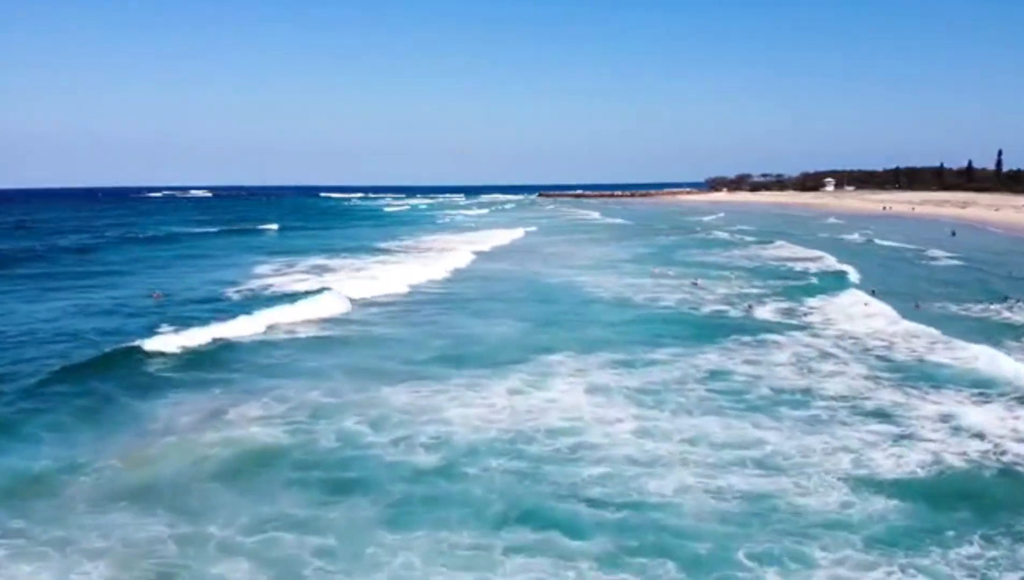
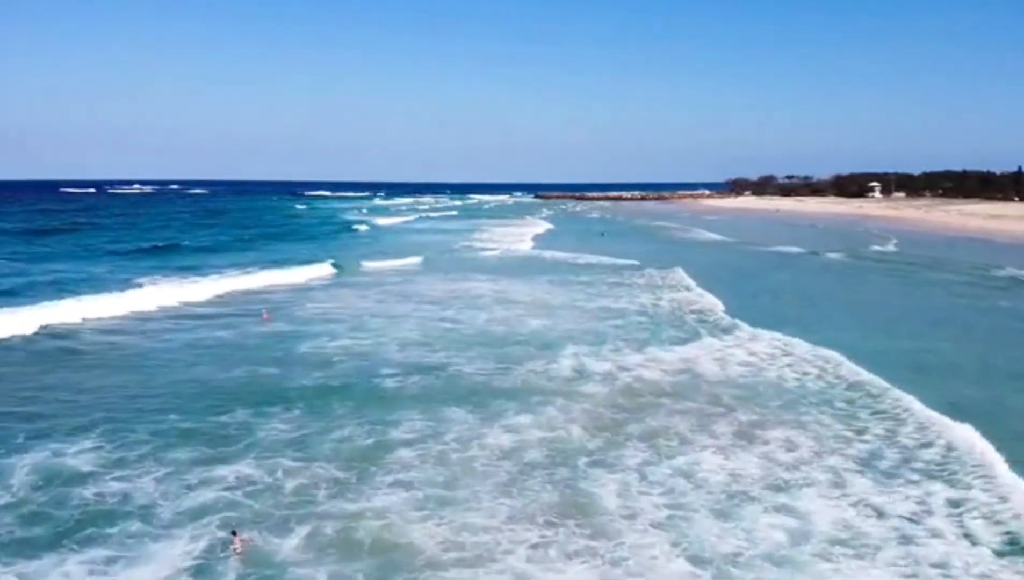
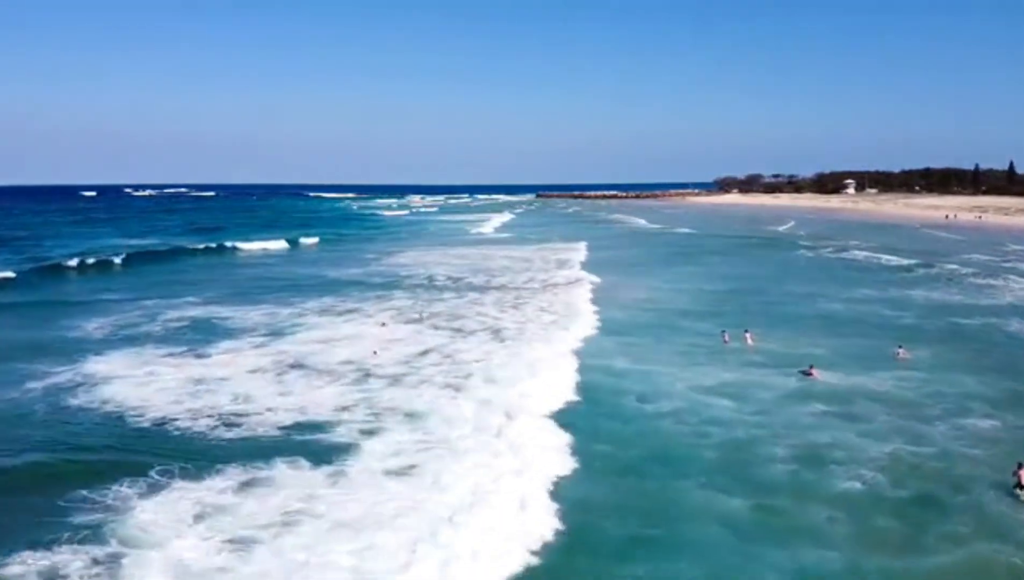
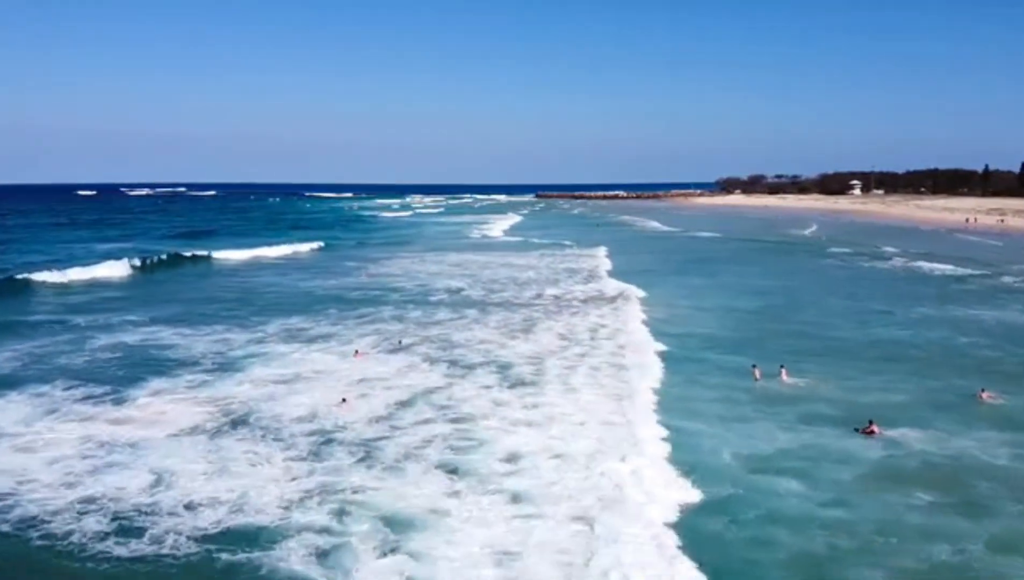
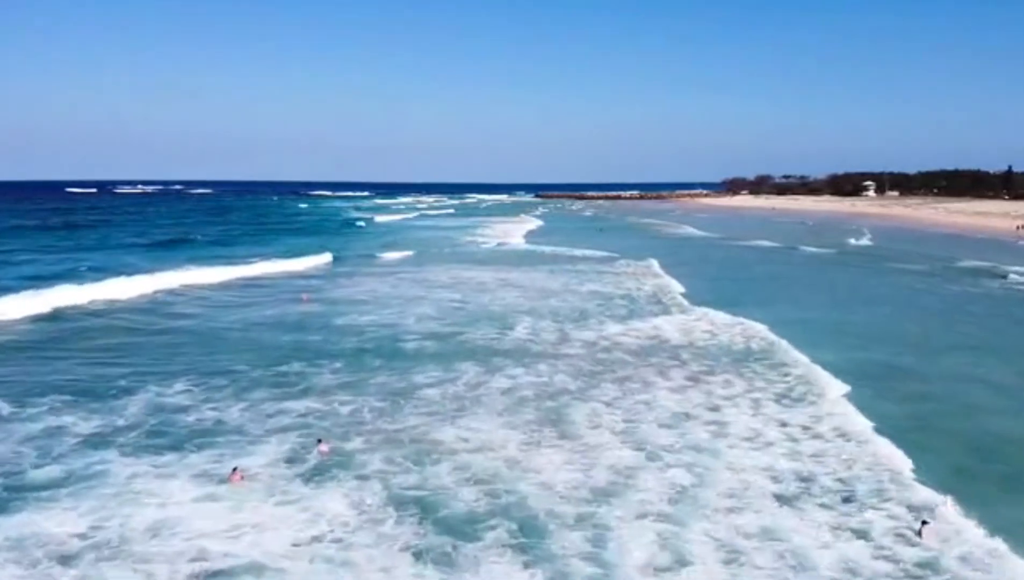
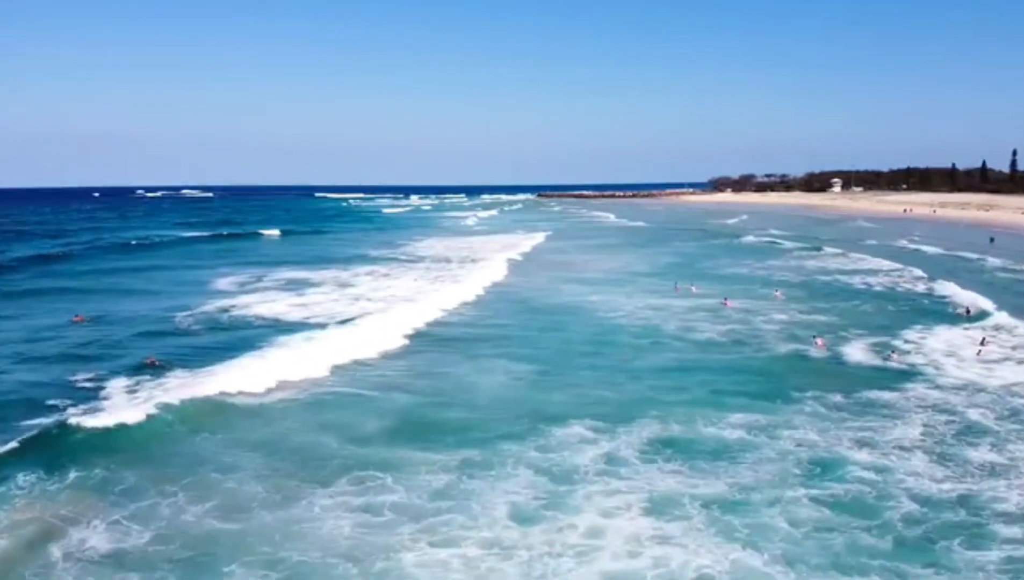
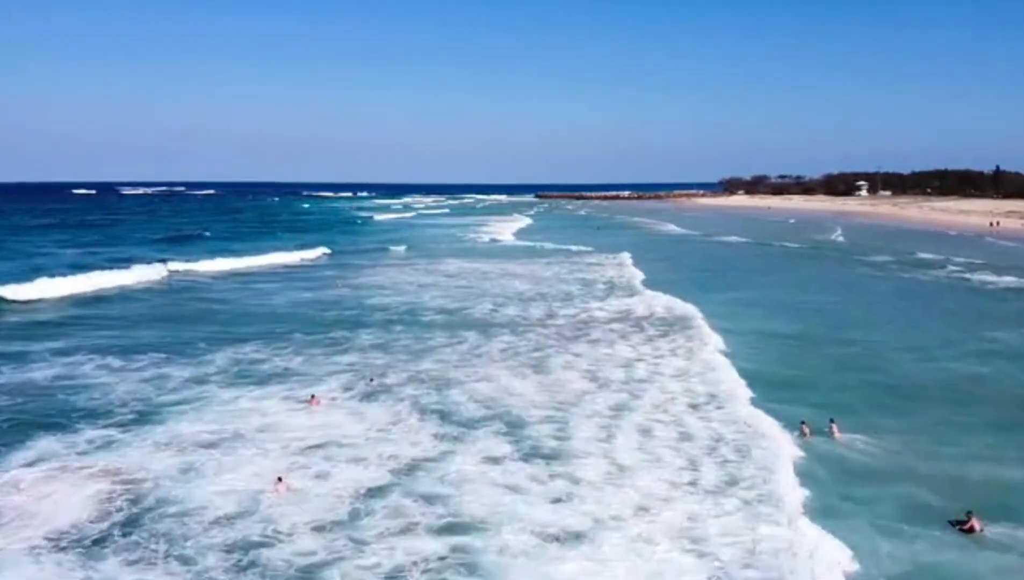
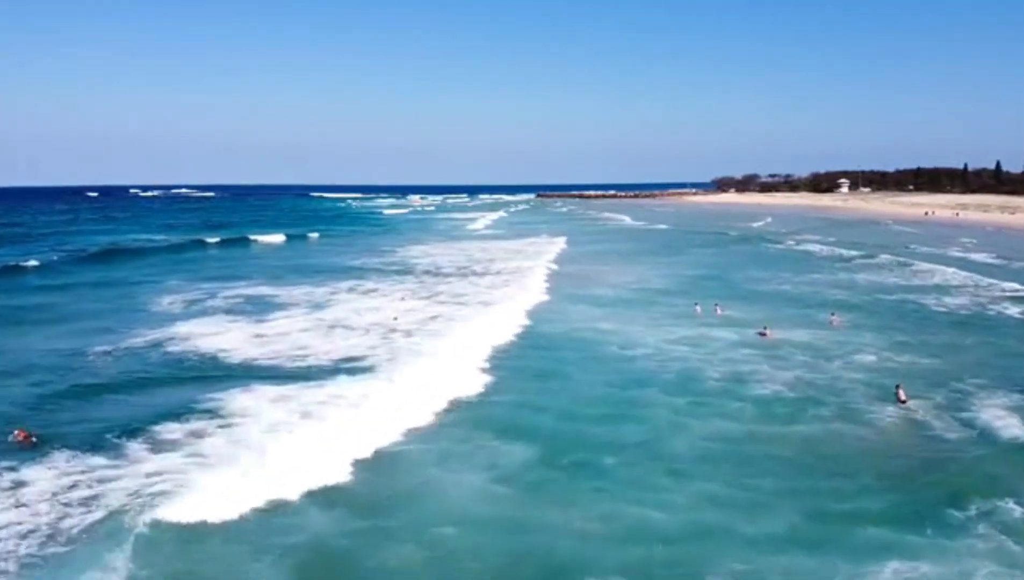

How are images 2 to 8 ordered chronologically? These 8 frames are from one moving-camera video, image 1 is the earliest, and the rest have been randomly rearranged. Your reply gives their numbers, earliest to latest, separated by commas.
6, 8, 3, 4, 7, 5, 2
